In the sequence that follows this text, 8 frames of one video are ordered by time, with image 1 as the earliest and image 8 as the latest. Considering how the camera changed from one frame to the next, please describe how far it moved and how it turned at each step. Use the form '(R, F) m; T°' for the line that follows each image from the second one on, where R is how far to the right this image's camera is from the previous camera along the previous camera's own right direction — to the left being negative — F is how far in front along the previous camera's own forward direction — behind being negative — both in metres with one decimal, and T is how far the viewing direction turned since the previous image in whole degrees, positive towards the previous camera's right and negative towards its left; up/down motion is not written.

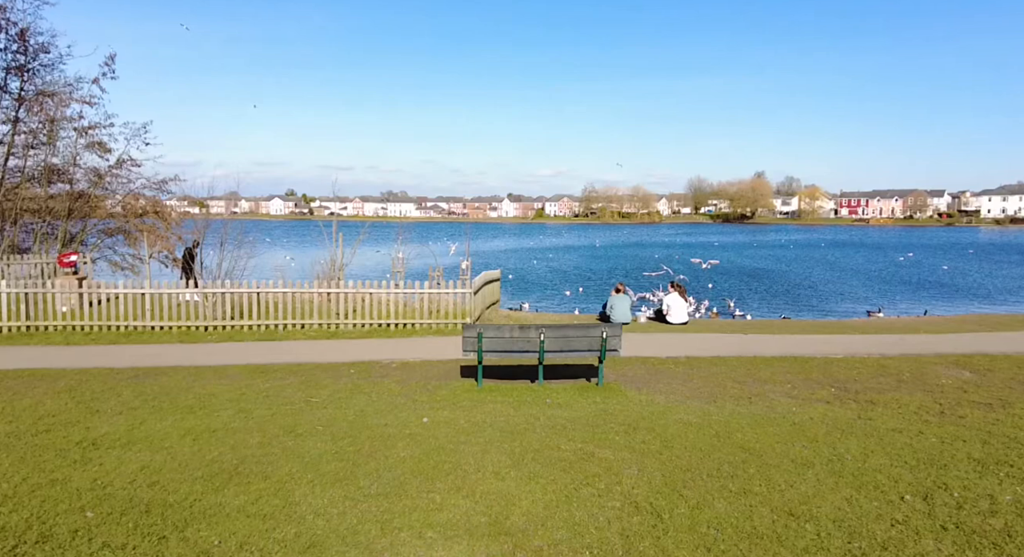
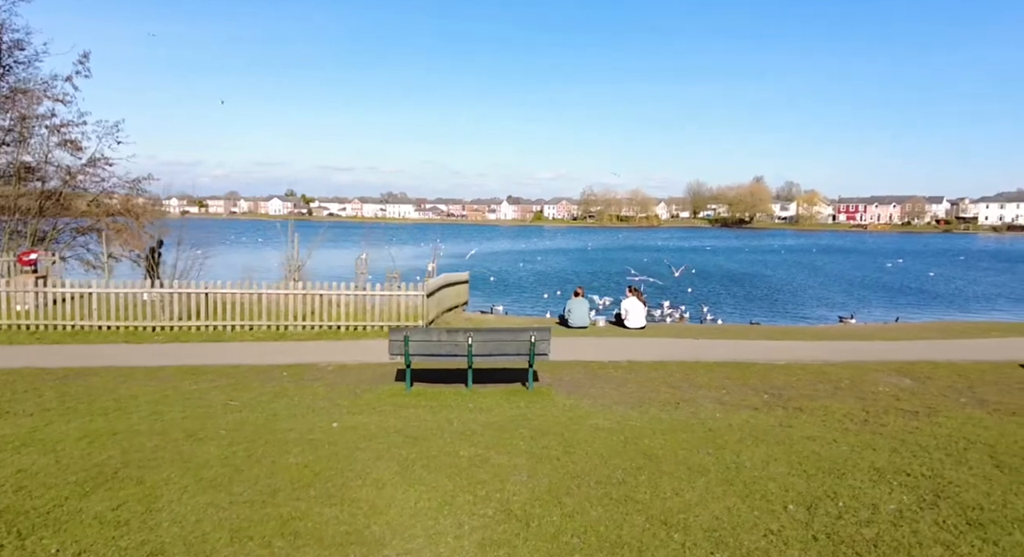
(+0.8, 0.0) m; +1°
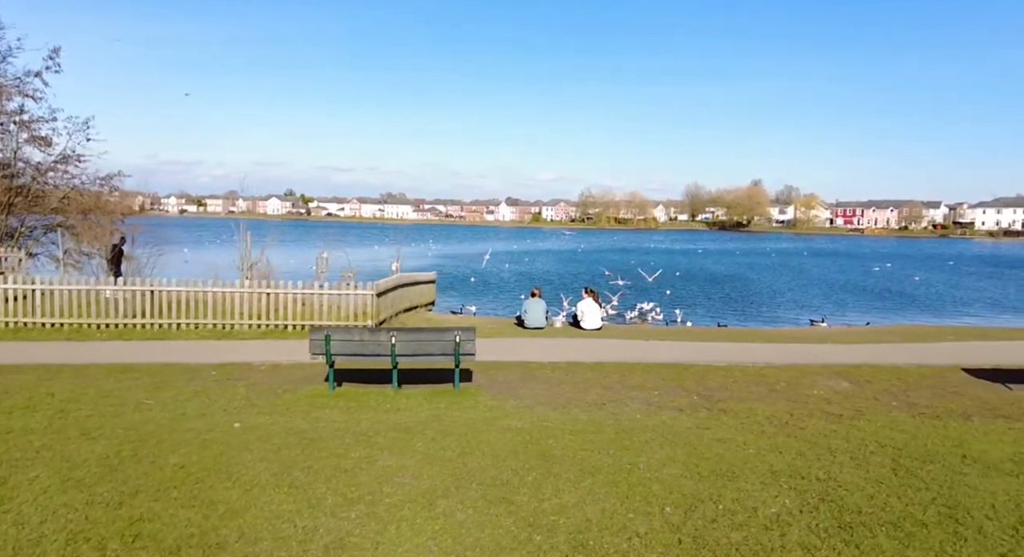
(+0.9, +0.1) m; +1°
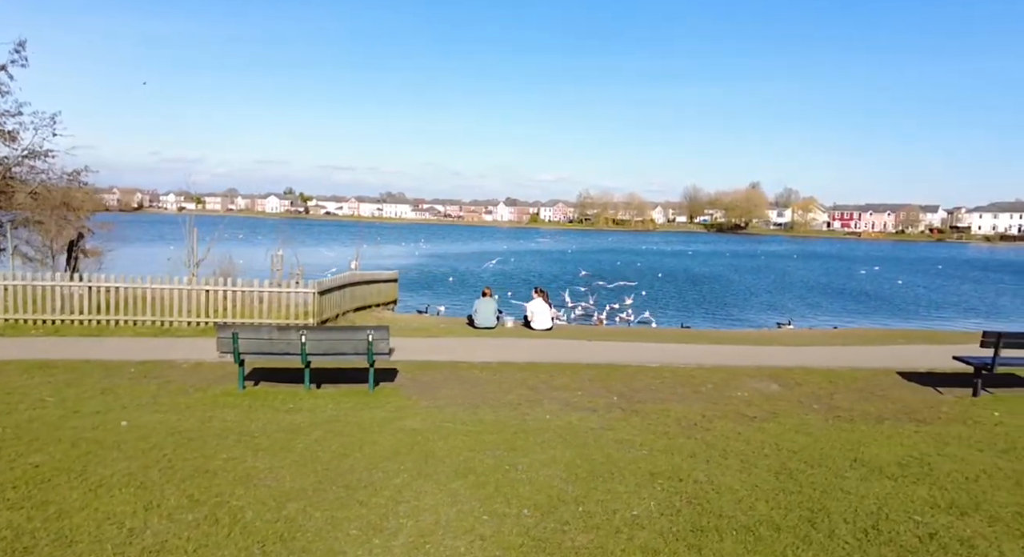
(+1.0, +0.1) m; +1°
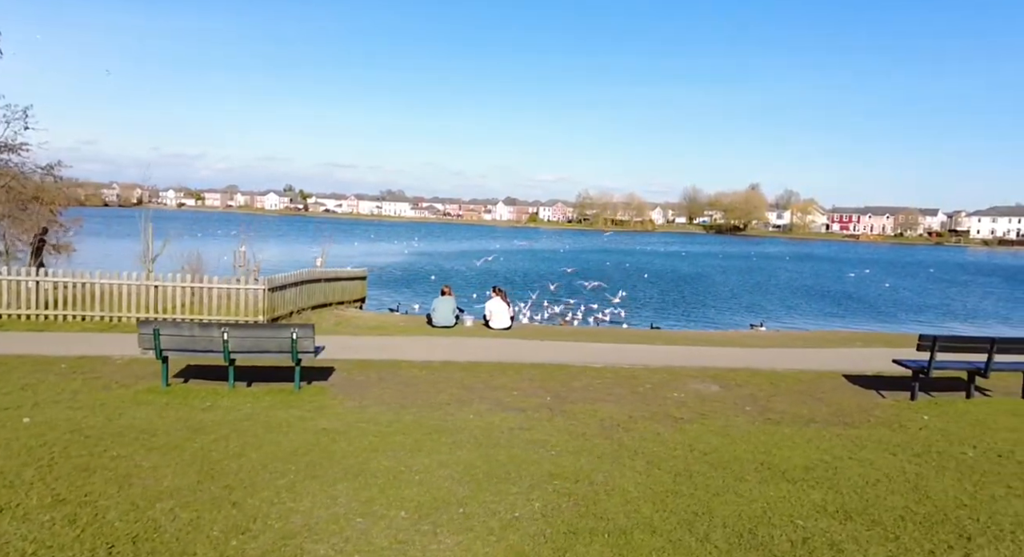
(+0.8, +0.1) m; 0°
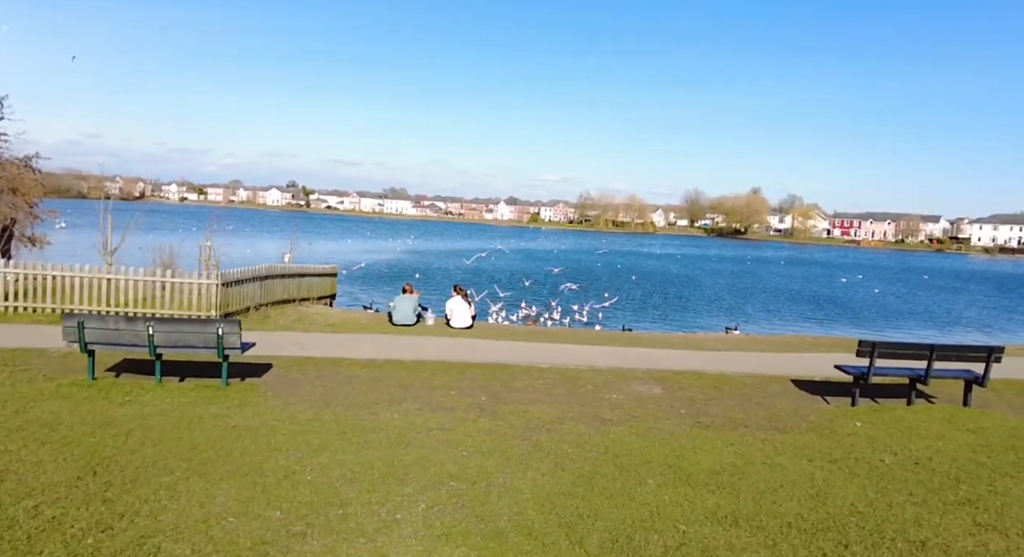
(+0.8, +0.1) m; 0°
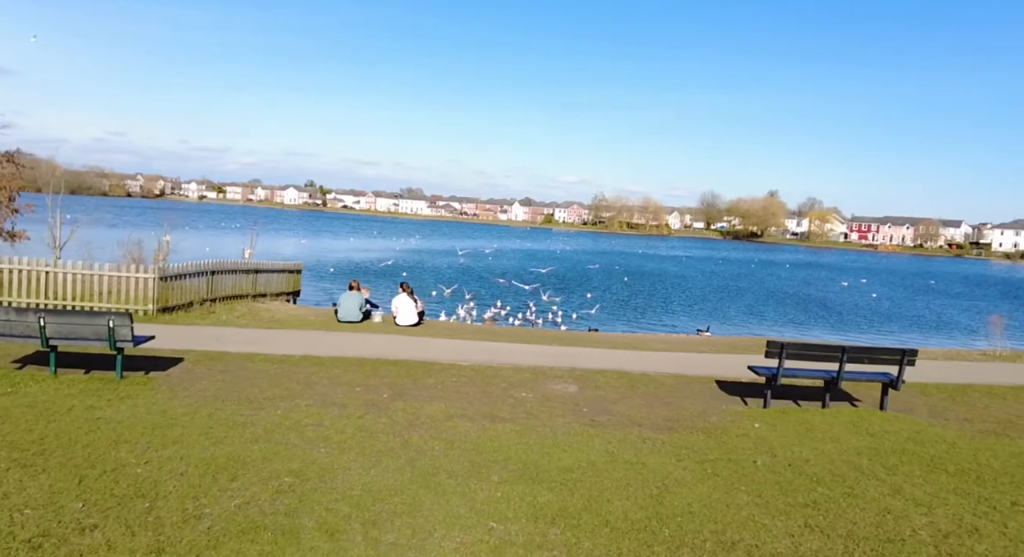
(+1.4, +0.1) m; 0°
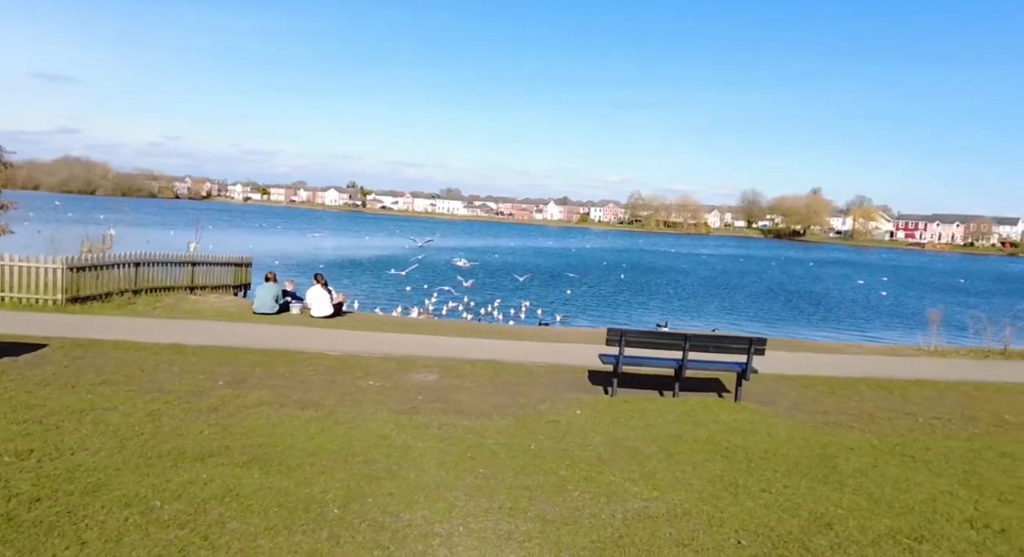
(+2.5, +0.1) m; -2°
